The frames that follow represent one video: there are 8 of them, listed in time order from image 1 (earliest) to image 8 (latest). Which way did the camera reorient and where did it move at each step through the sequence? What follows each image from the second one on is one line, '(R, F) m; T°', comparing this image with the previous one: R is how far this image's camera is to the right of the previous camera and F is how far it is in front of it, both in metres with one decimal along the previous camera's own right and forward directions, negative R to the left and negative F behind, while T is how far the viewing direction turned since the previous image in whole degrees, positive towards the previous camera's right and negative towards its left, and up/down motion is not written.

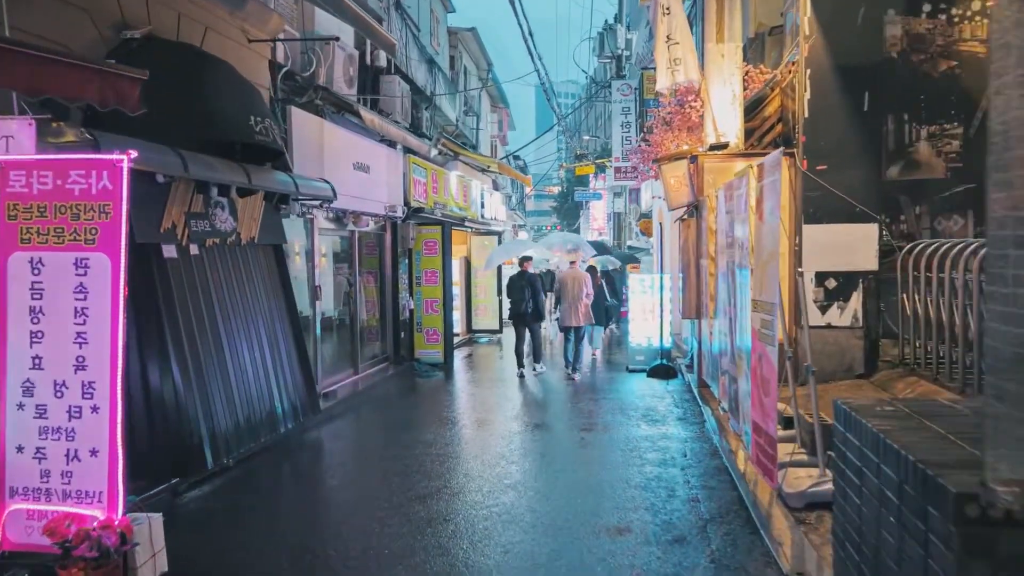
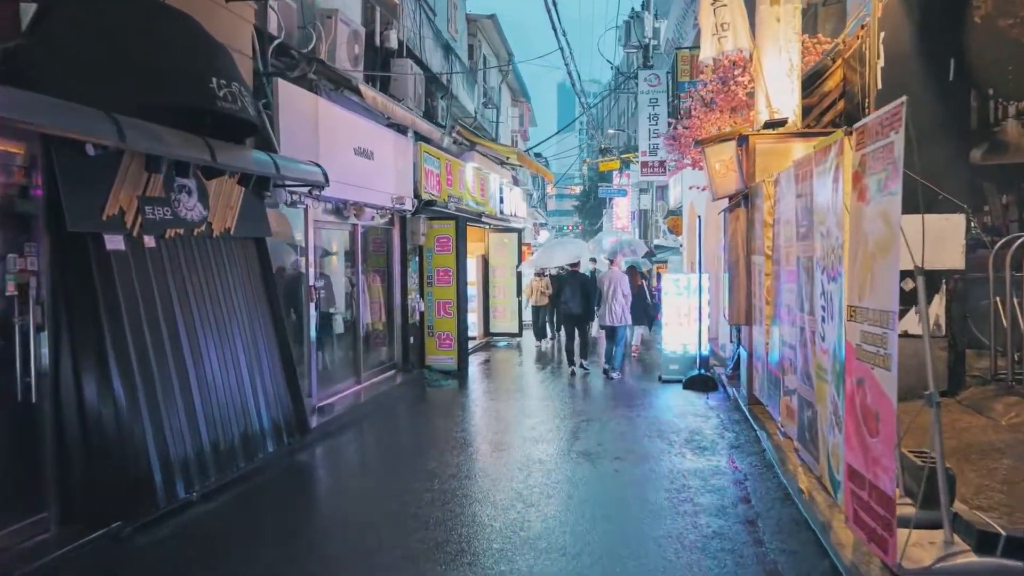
(0.0, +1.3) m; -1°
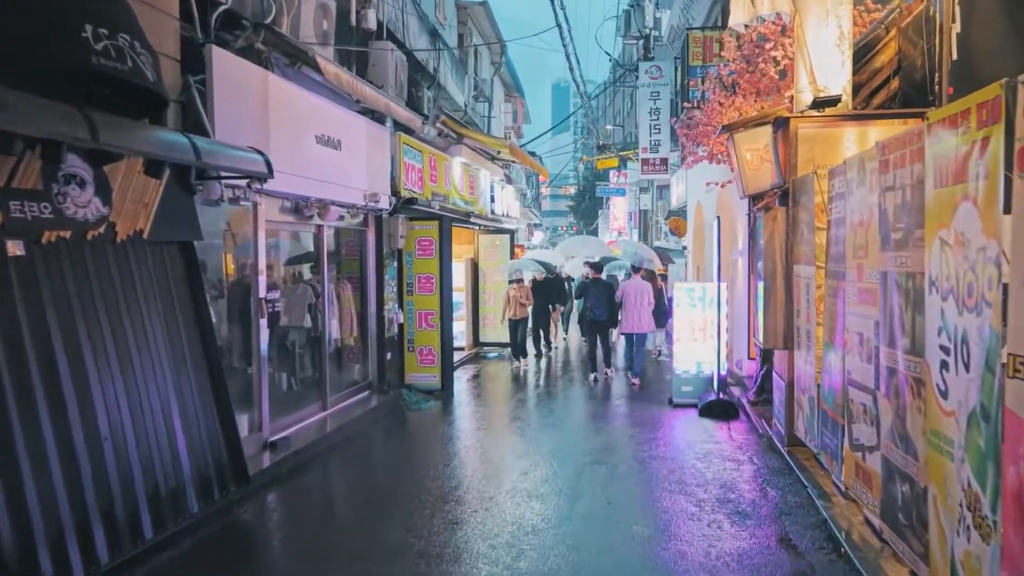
(0.0, +1.5) m; 0°
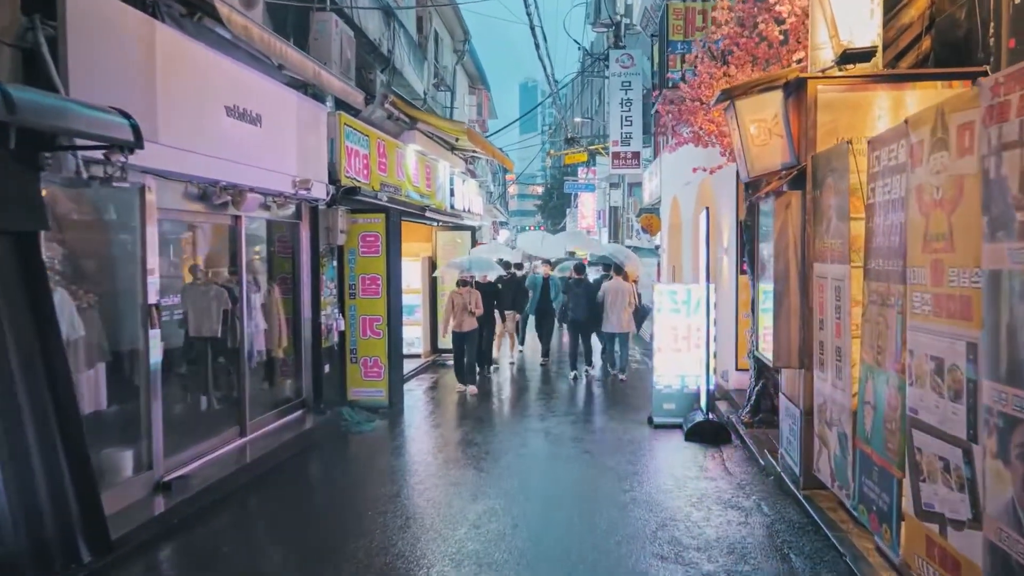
(+0.1, +1.4) m; +2°
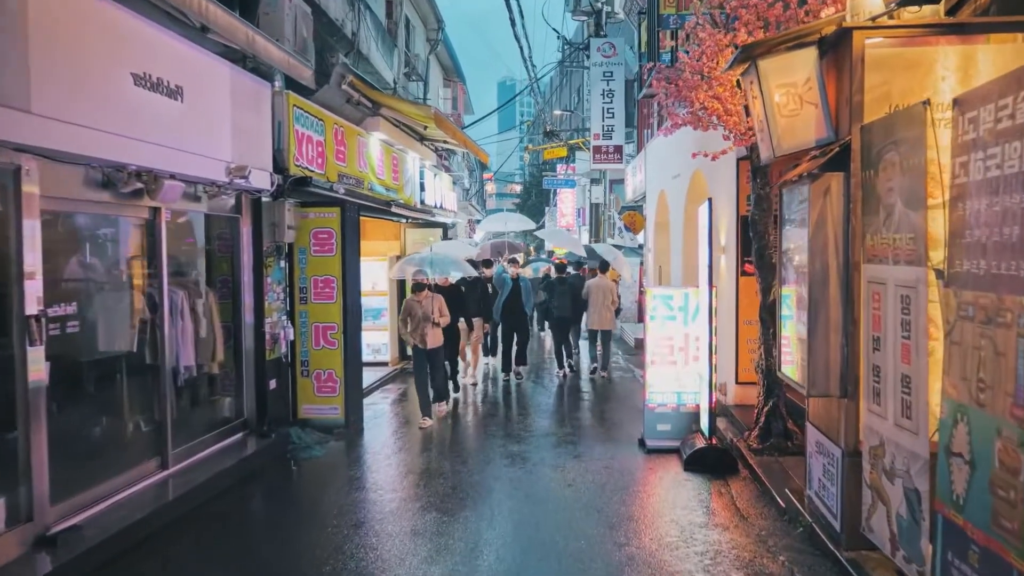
(+0.1, +1.2) m; +1°
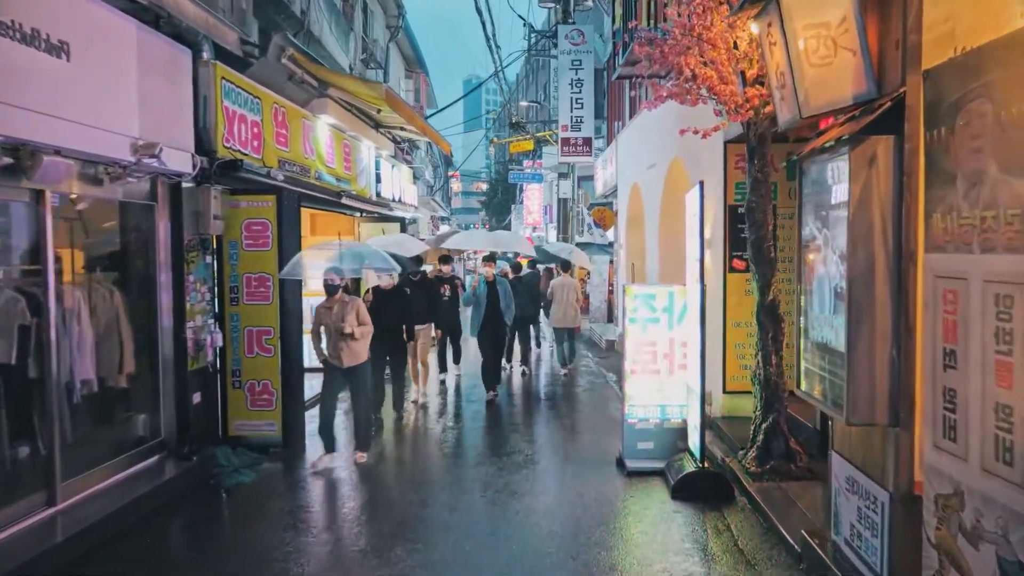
(+0.1, +1.0) m; +2°
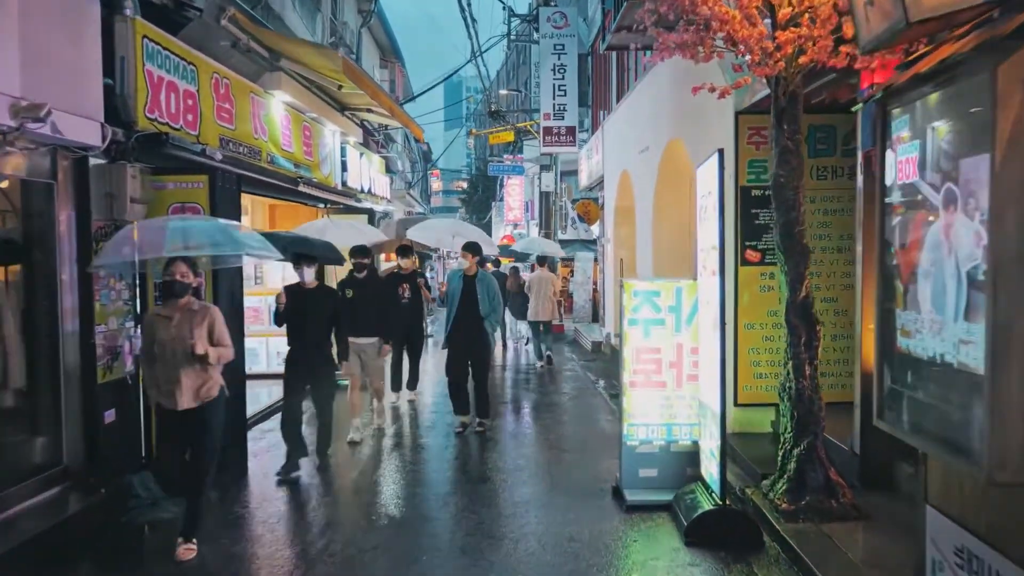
(0.0, +1.2) m; +1°
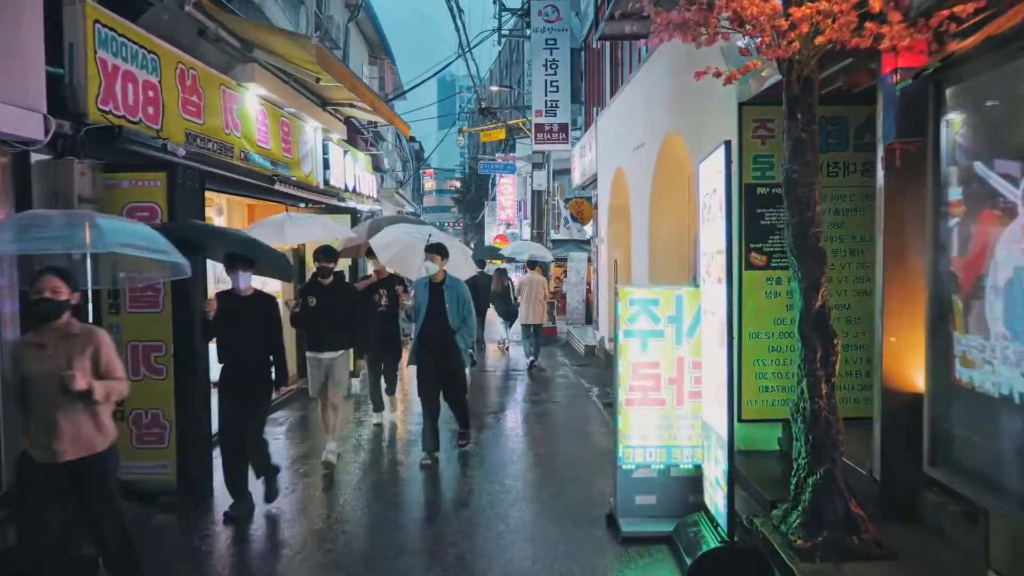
(+0.1, +0.5) m; 0°
